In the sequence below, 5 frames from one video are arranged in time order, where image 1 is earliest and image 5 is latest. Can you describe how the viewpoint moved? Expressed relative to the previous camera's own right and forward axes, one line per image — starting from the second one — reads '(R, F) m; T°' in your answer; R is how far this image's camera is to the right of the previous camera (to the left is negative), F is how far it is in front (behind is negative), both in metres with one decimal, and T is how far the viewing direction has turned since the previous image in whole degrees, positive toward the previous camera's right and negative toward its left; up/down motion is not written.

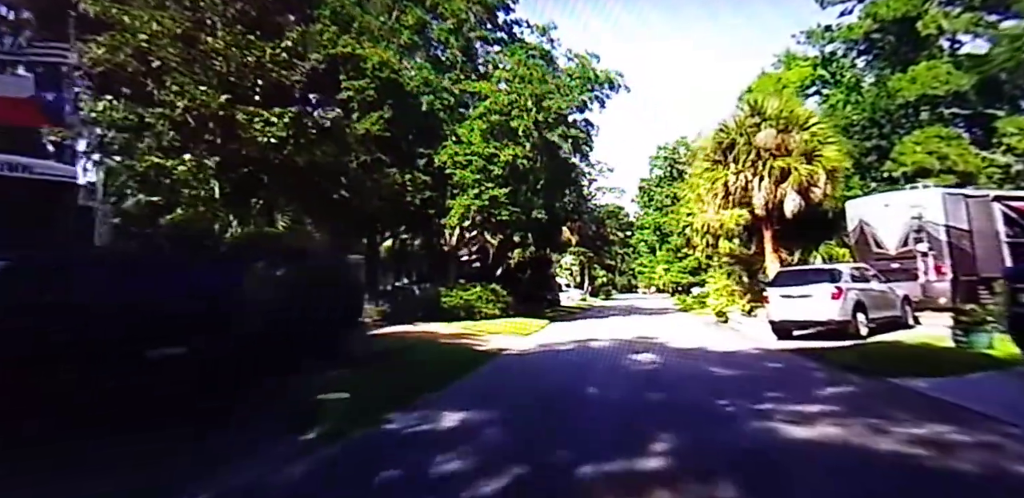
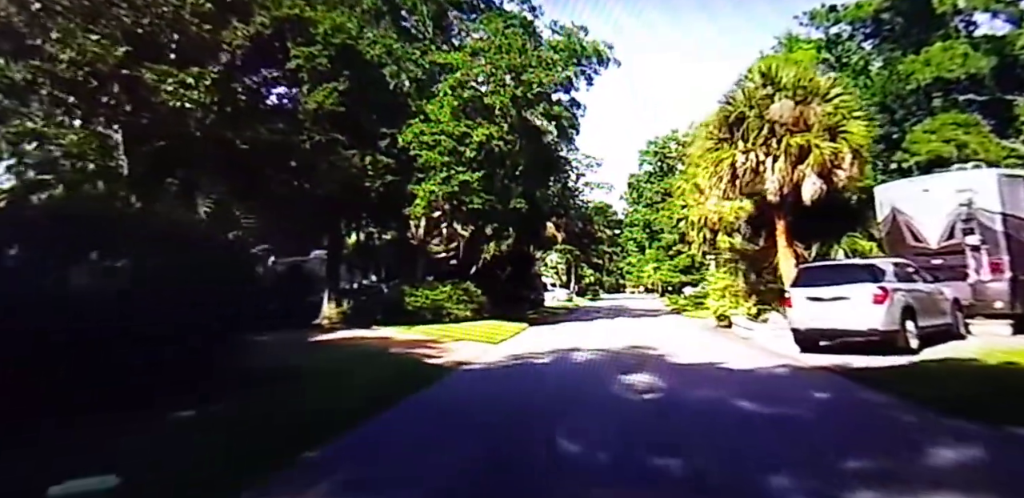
(+0.3, +1.5) m; +1°
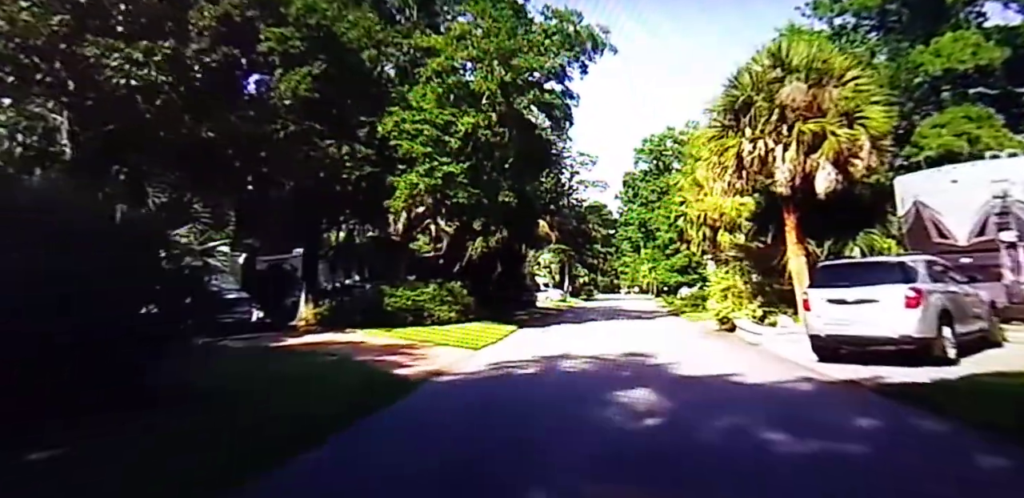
(+0.2, +0.7) m; +1°
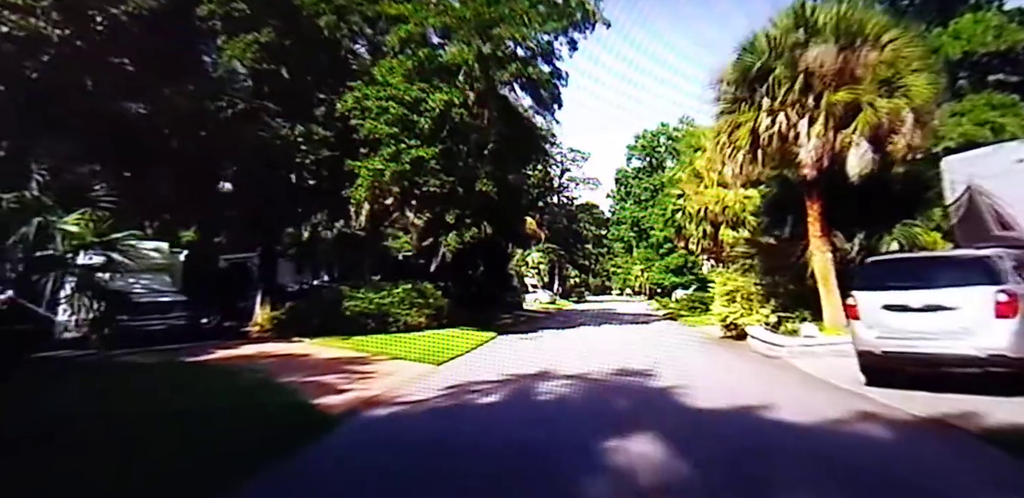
(+0.3, +1.2) m; +1°
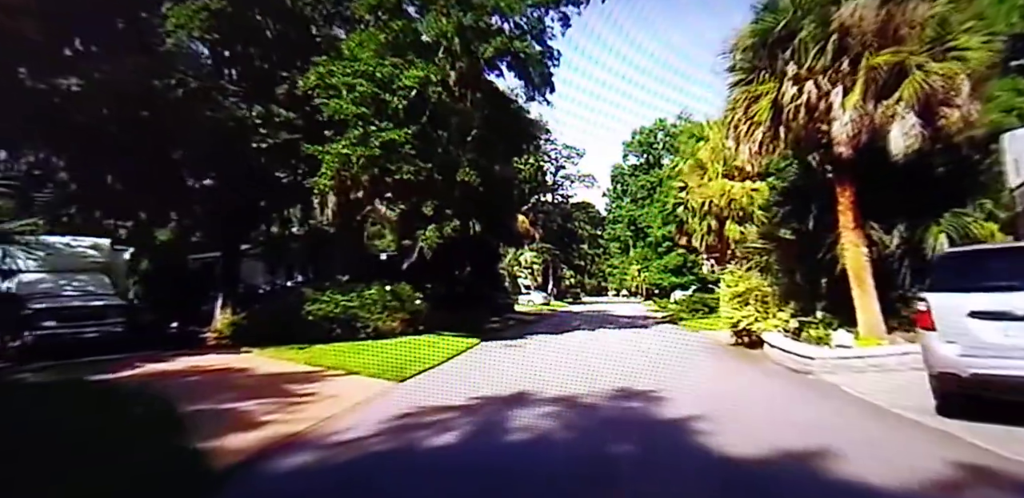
(+0.2, +1.0) m; 0°
